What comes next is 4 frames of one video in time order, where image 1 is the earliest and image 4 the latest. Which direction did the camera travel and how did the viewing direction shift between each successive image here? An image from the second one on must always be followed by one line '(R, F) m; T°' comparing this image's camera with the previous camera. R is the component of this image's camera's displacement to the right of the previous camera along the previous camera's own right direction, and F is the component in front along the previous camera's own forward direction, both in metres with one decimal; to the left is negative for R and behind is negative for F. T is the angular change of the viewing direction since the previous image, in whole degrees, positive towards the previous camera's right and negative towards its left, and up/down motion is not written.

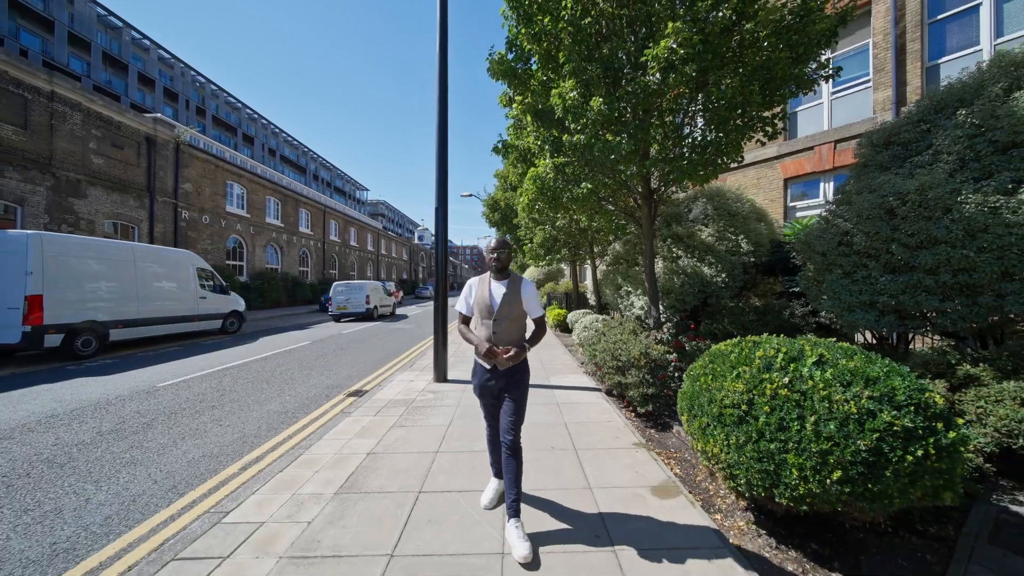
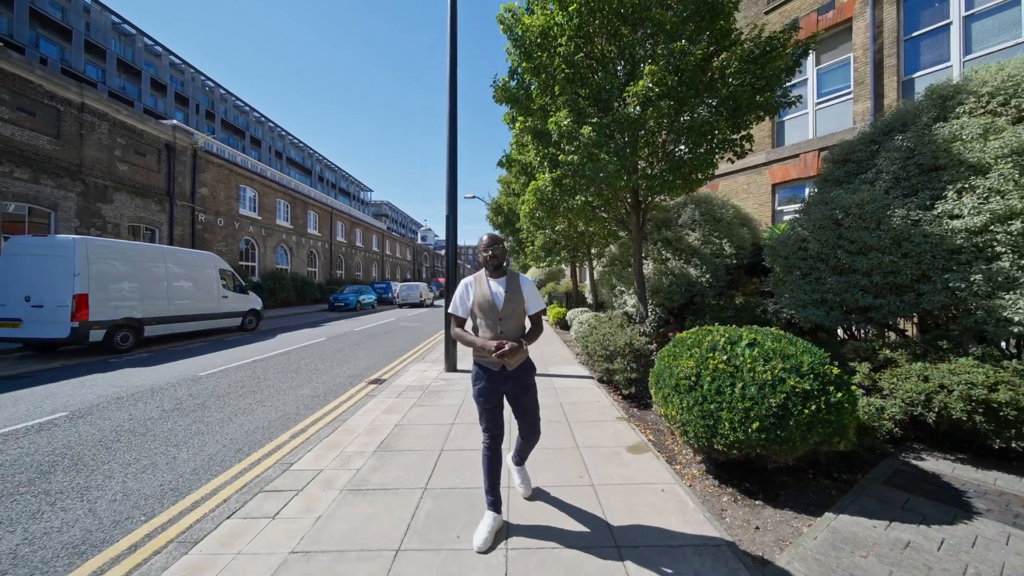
(0.0, -0.8) m; 0°
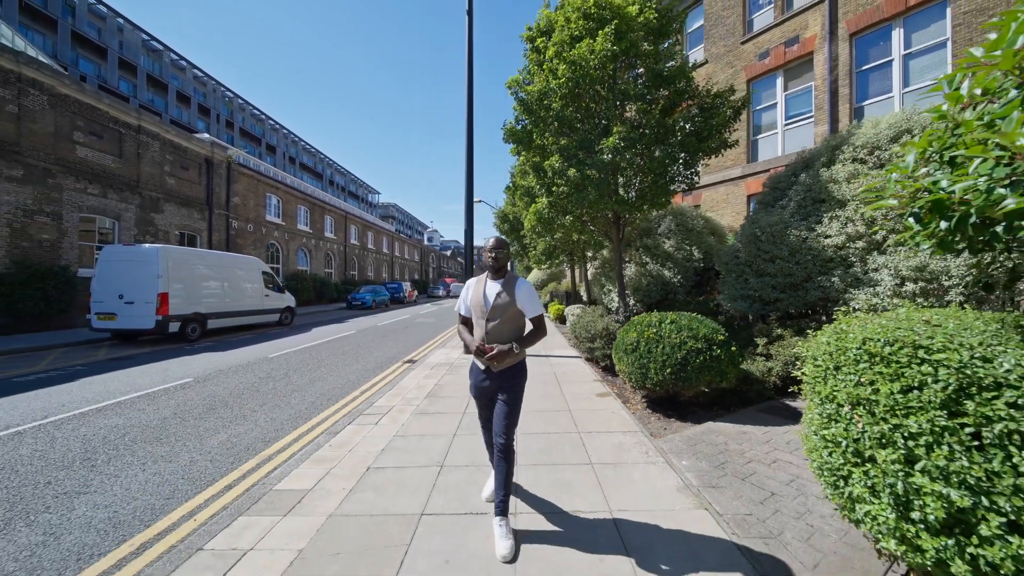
(0.0, -1.9) m; -1°
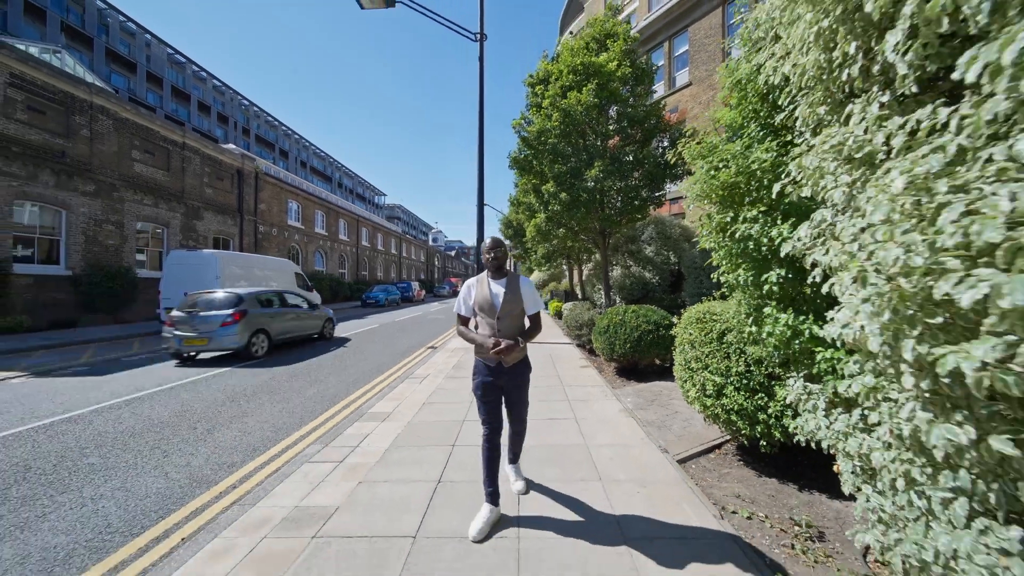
(0.0, -1.9) m; 0°
